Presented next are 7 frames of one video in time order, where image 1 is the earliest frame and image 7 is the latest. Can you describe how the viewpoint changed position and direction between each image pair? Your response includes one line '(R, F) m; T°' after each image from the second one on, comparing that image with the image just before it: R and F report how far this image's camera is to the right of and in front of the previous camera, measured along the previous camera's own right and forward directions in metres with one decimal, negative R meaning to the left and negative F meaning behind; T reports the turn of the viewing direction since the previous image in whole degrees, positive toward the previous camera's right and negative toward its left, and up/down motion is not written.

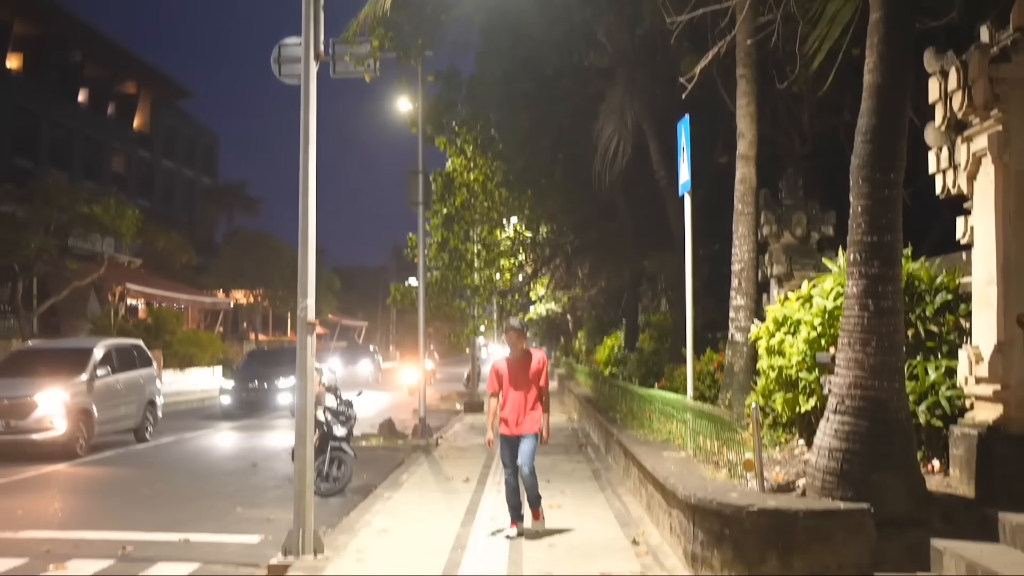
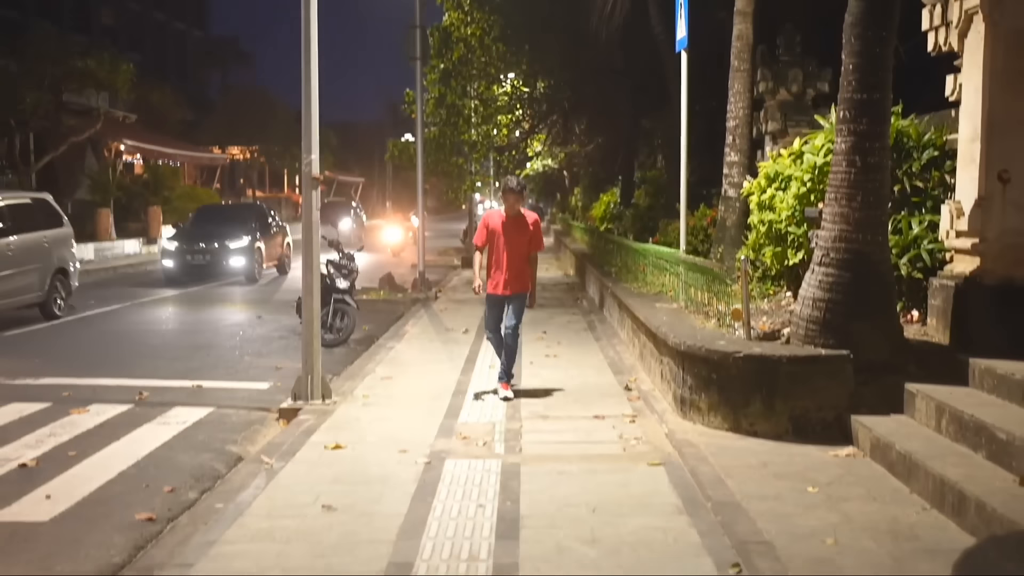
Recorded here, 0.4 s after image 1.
(0.0, -0.3) m; 0°
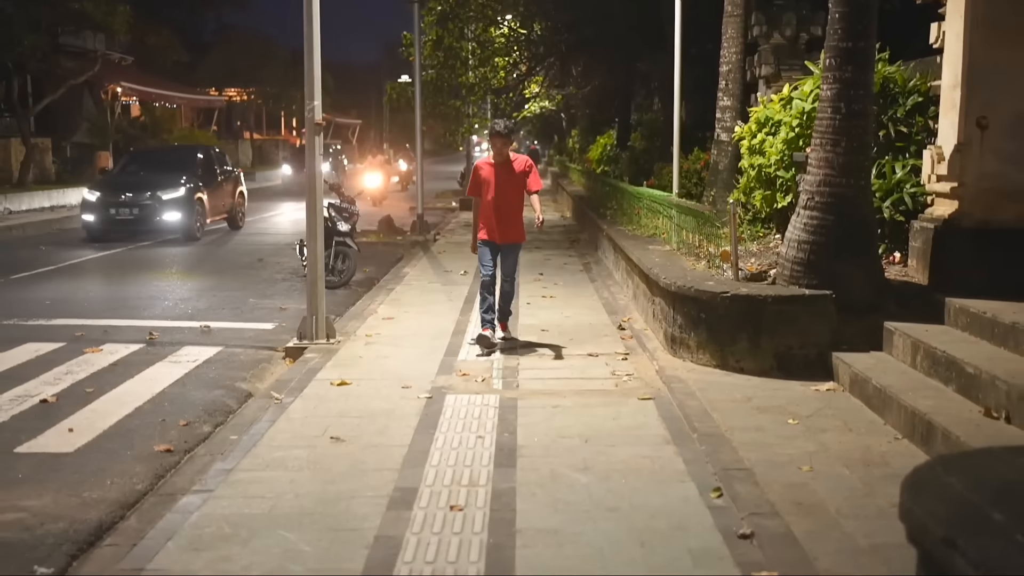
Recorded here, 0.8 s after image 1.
(0.0, -0.3) m; 0°
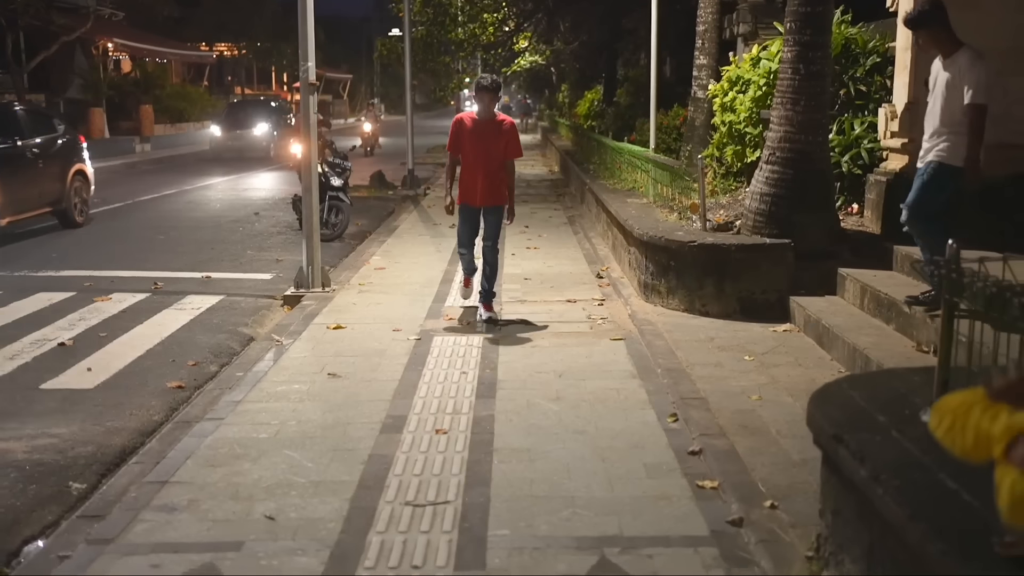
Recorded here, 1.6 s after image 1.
(+0.1, -0.6) m; 0°
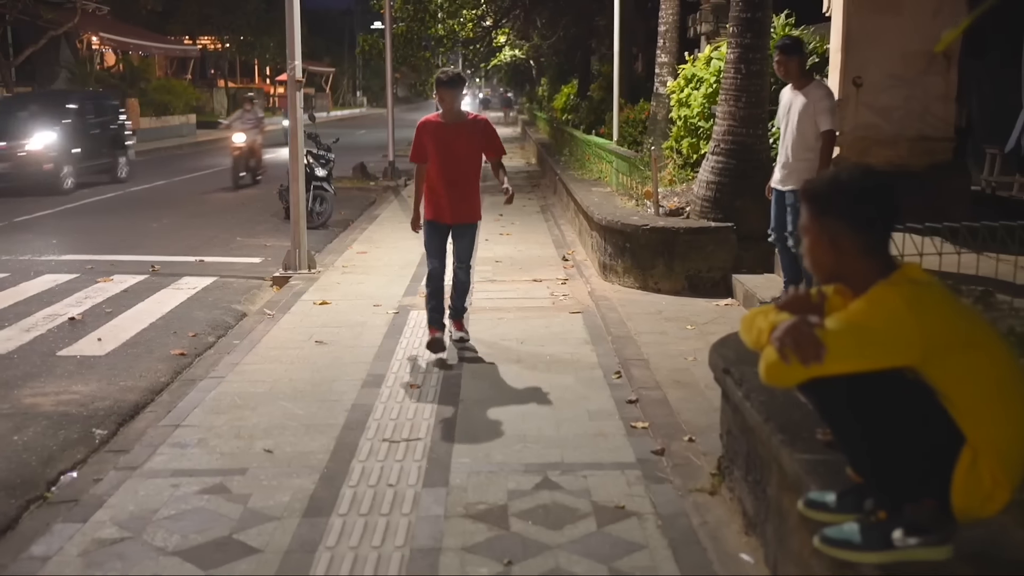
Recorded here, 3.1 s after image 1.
(+0.1, -0.8) m; +1°
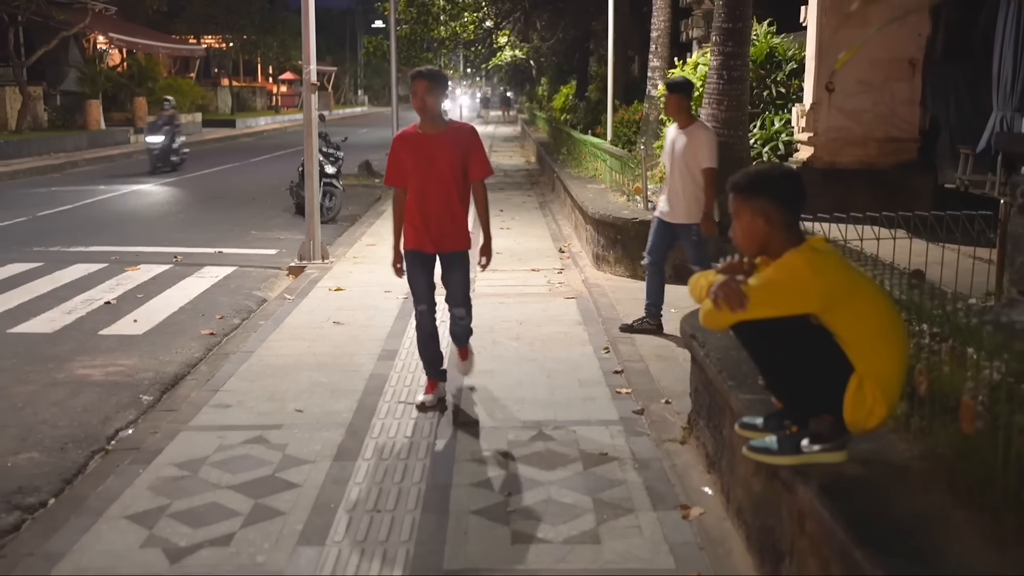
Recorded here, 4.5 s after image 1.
(0.0, -0.8) m; 0°
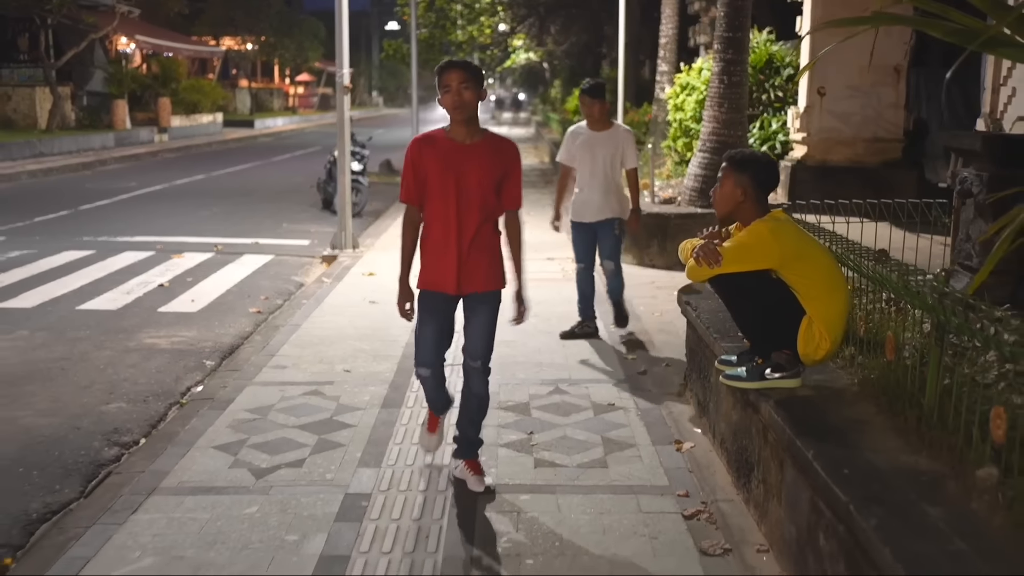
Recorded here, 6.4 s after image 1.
(-0.1, -0.9) m; -1°
